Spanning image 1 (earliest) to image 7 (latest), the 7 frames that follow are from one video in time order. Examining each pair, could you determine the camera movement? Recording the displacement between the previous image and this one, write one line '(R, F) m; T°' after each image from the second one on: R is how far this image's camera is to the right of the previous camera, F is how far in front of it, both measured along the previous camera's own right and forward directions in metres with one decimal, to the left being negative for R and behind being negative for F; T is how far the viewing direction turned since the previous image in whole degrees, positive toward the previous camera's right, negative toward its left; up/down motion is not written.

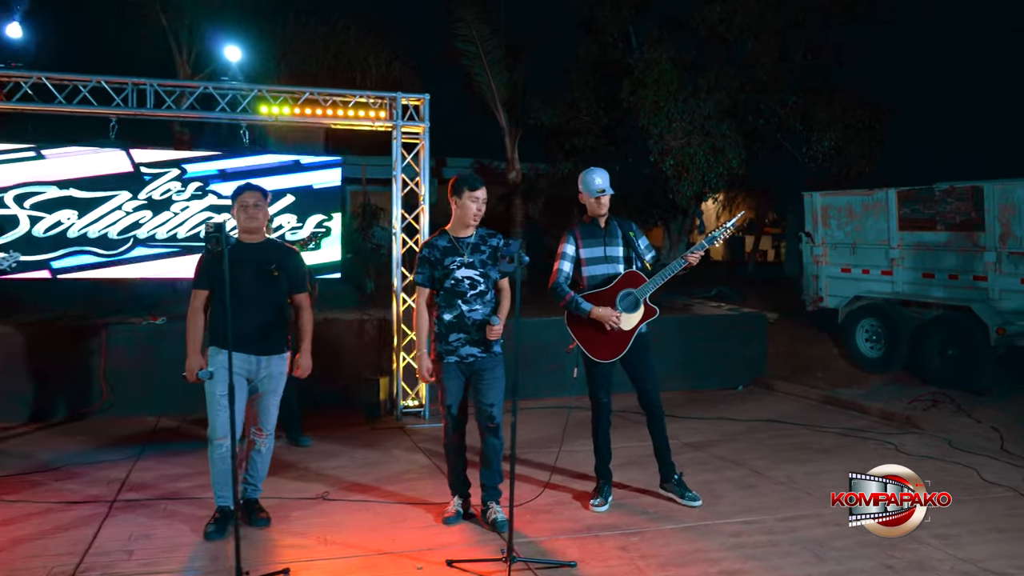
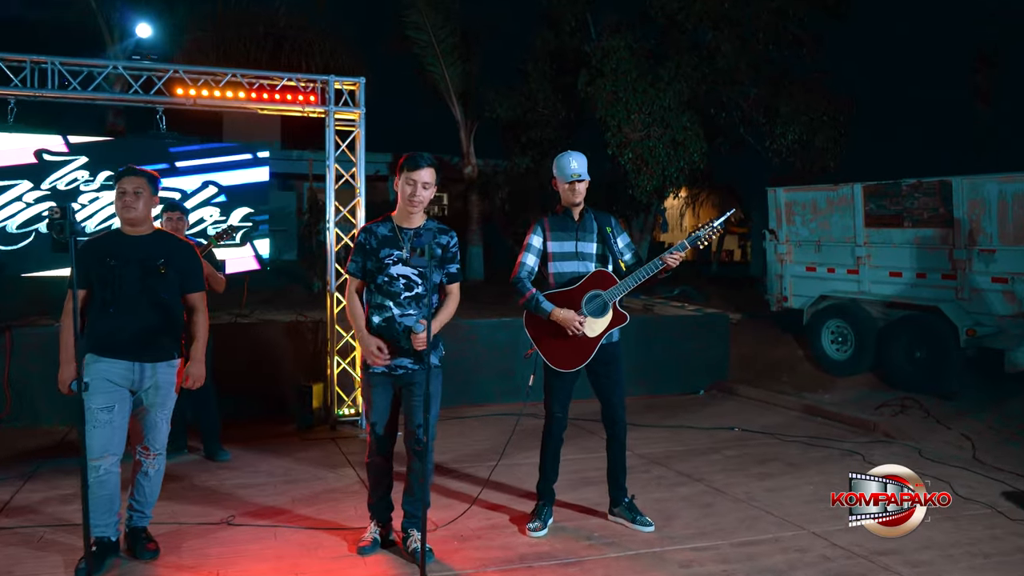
(+0.3, +0.6) m; +2°
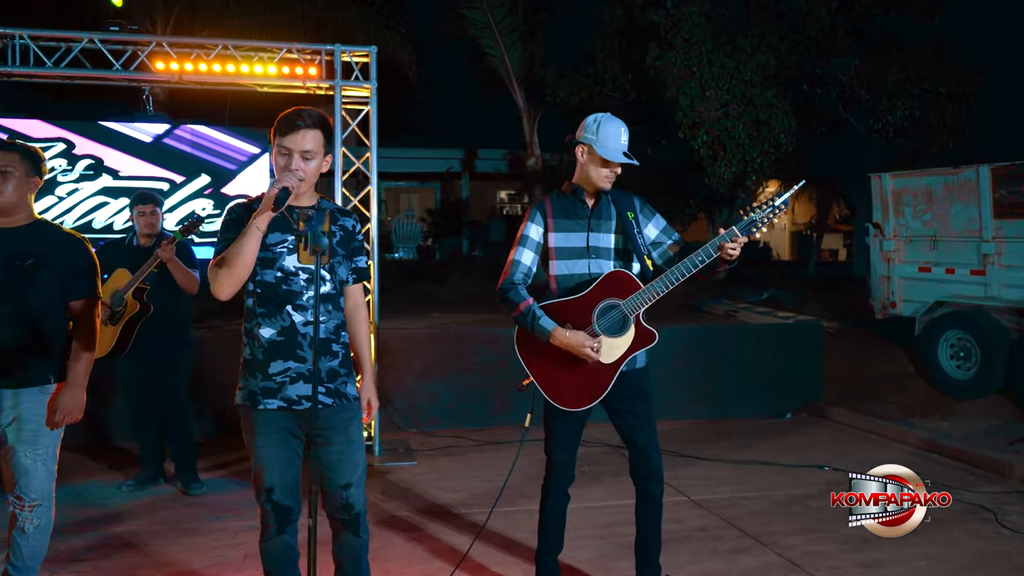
(+0.5, +1.4) m; -7°
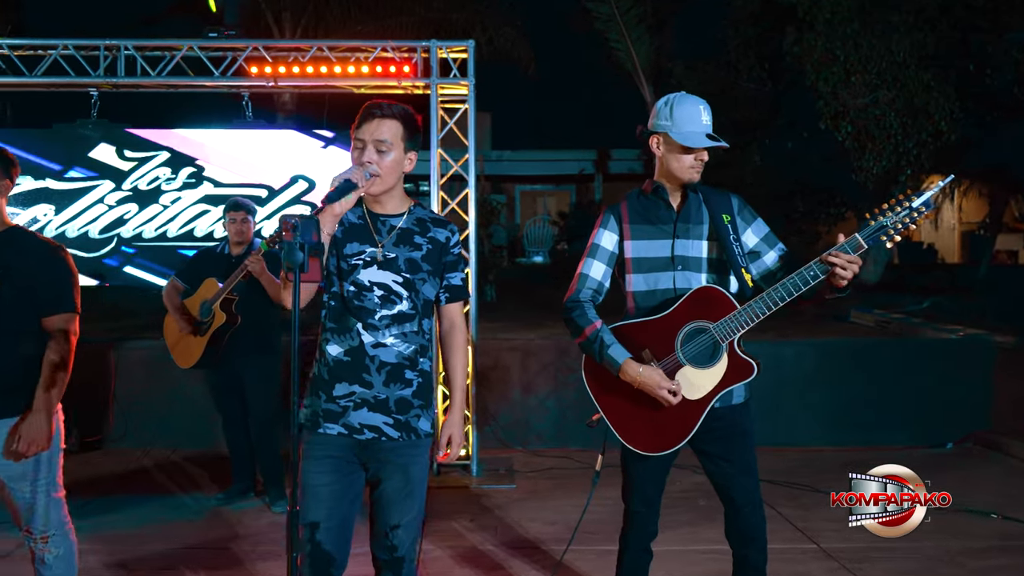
(+0.3, +0.6) m; -10°
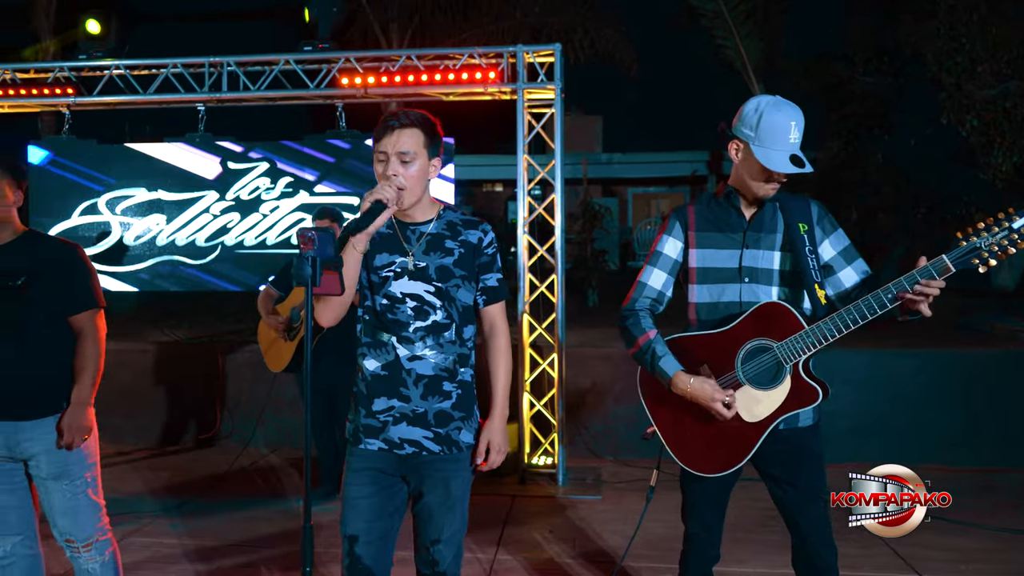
(+0.3, +0.1) m; -8°
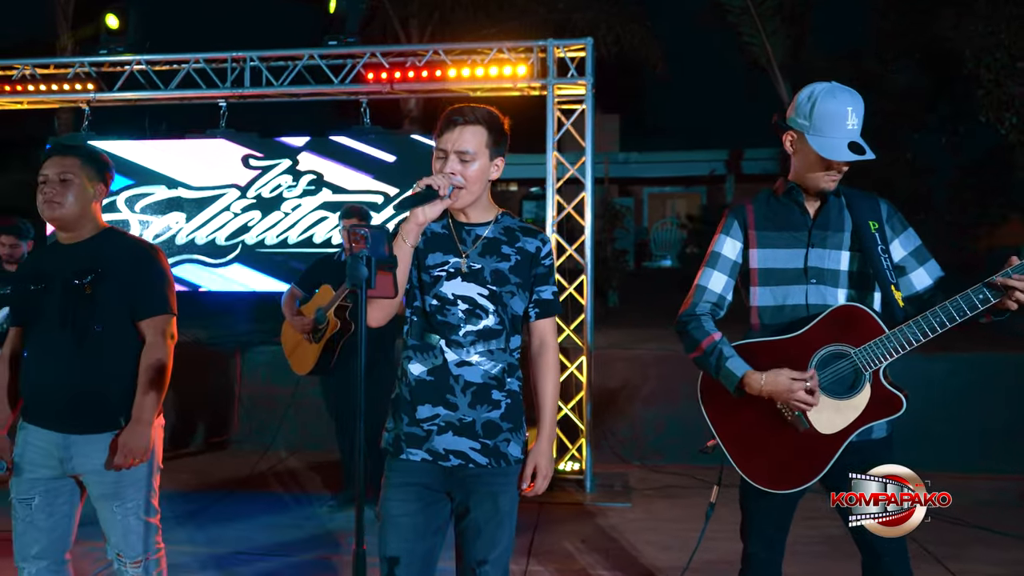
(-0.1, +0.2) m; -1°
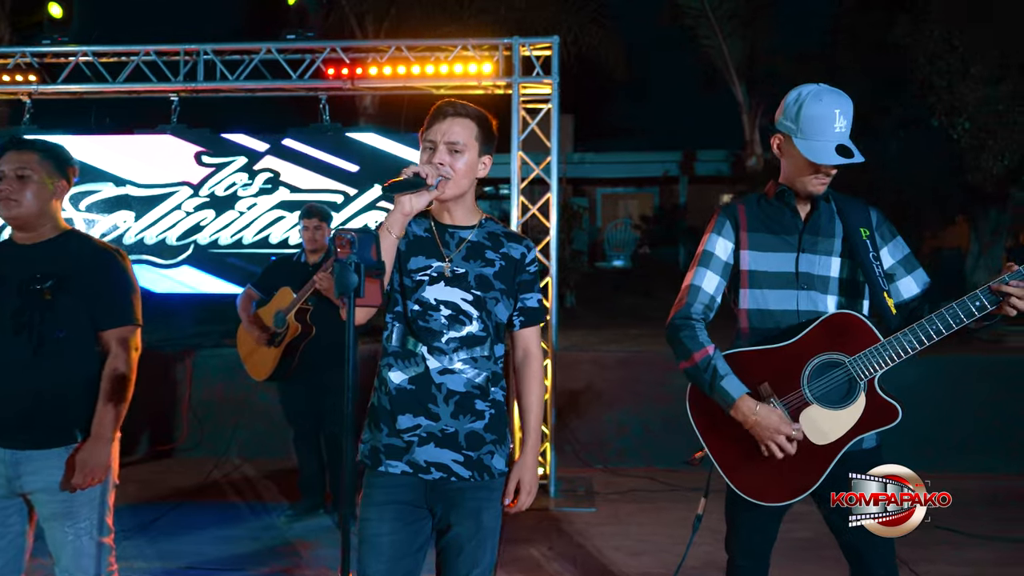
(-0.1, +0.1) m; +3°
